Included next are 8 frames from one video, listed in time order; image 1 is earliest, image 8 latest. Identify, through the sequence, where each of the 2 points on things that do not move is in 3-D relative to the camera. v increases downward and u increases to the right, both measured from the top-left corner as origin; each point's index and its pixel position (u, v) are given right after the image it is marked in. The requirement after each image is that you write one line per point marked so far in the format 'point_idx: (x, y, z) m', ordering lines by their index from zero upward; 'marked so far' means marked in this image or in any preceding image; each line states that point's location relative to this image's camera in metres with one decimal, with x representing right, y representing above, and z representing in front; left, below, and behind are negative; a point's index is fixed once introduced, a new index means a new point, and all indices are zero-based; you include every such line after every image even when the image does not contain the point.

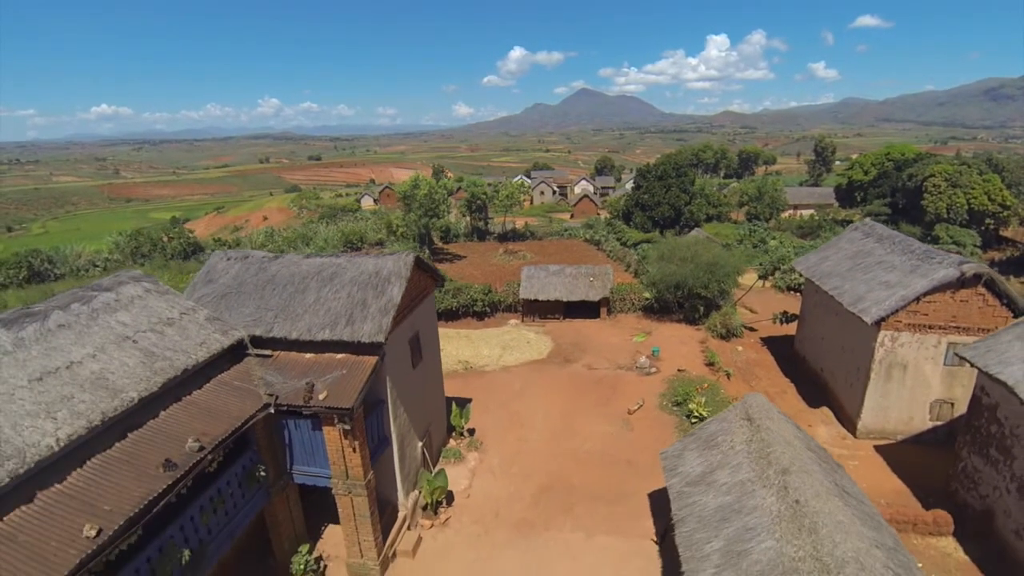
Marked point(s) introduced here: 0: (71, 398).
0: (-9.4, -2.3, +9.8) m
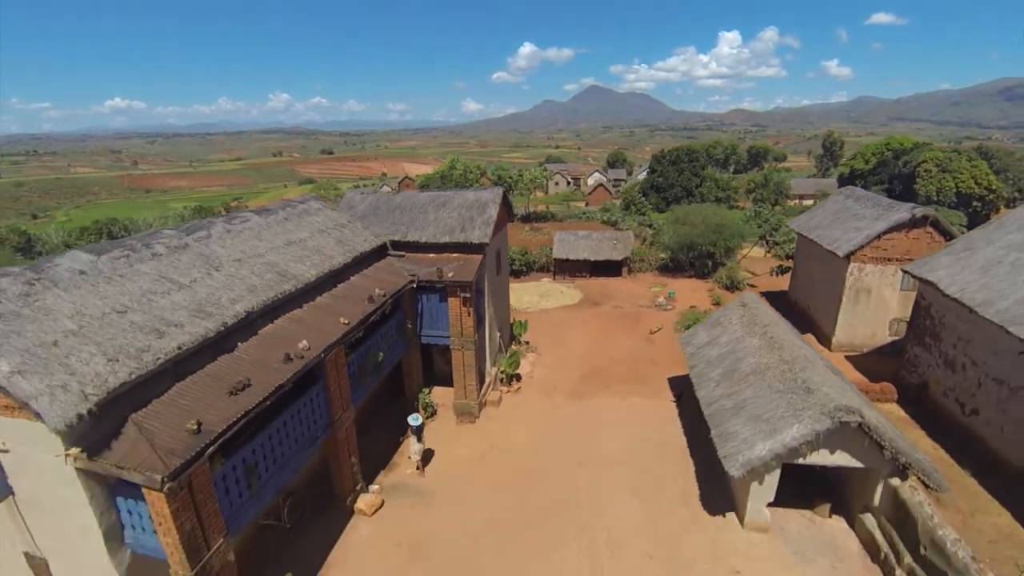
0: (-6.8, +1.1, +15.6) m
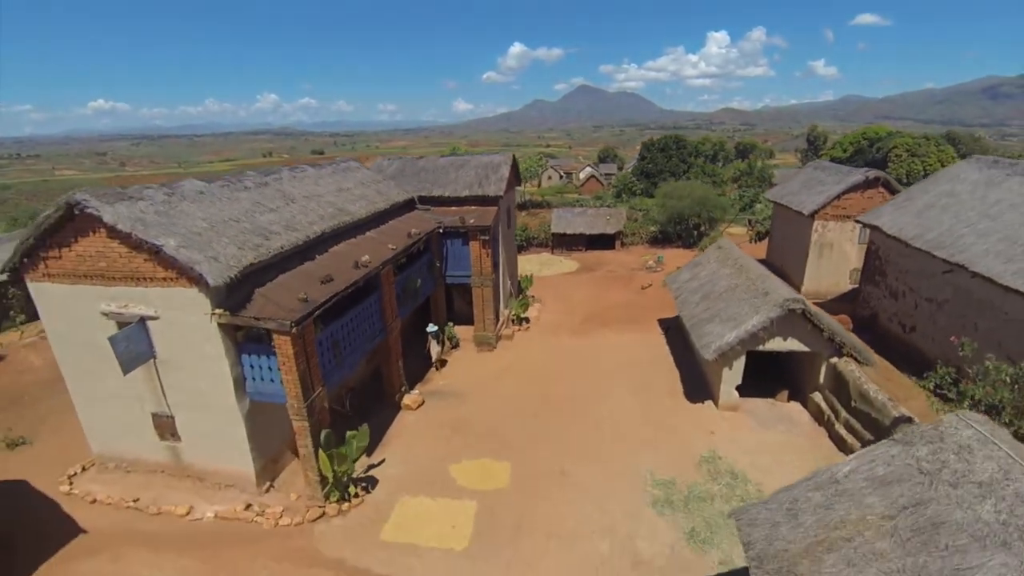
0: (-6.2, +3.6, +18.7) m
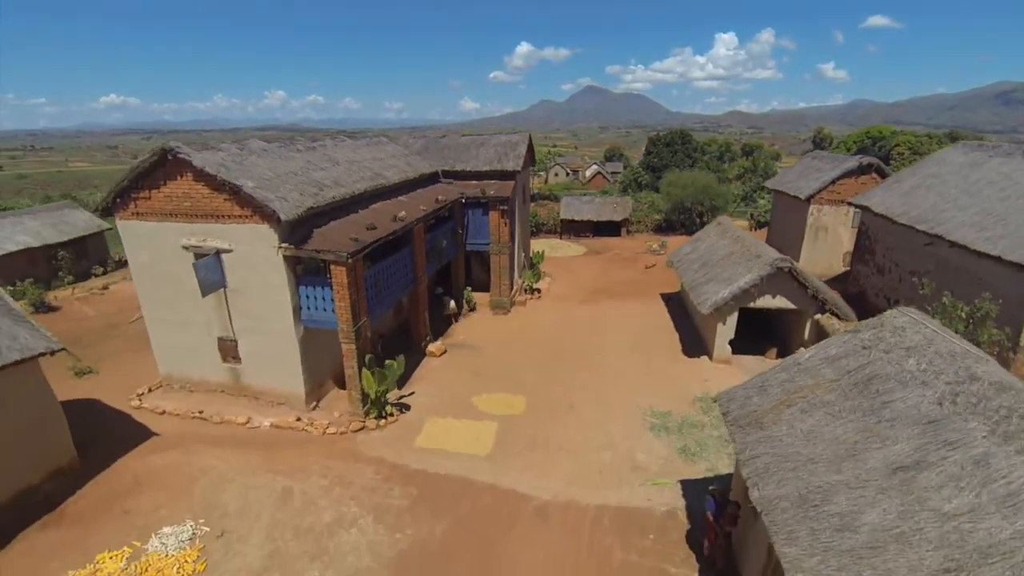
0: (-5.4, +5.4, +20.6) m
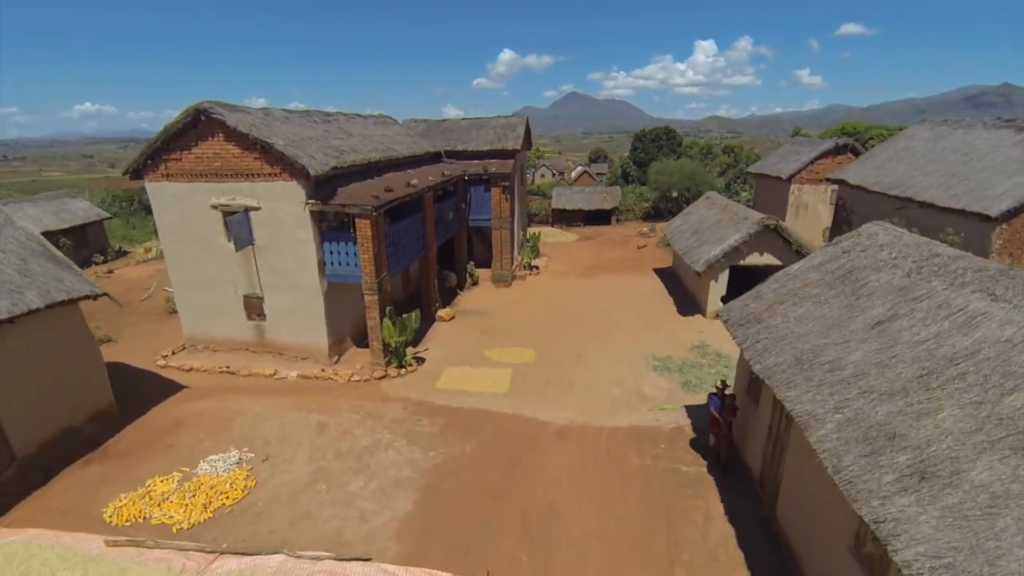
0: (-5.3, +6.8, +21.6) m
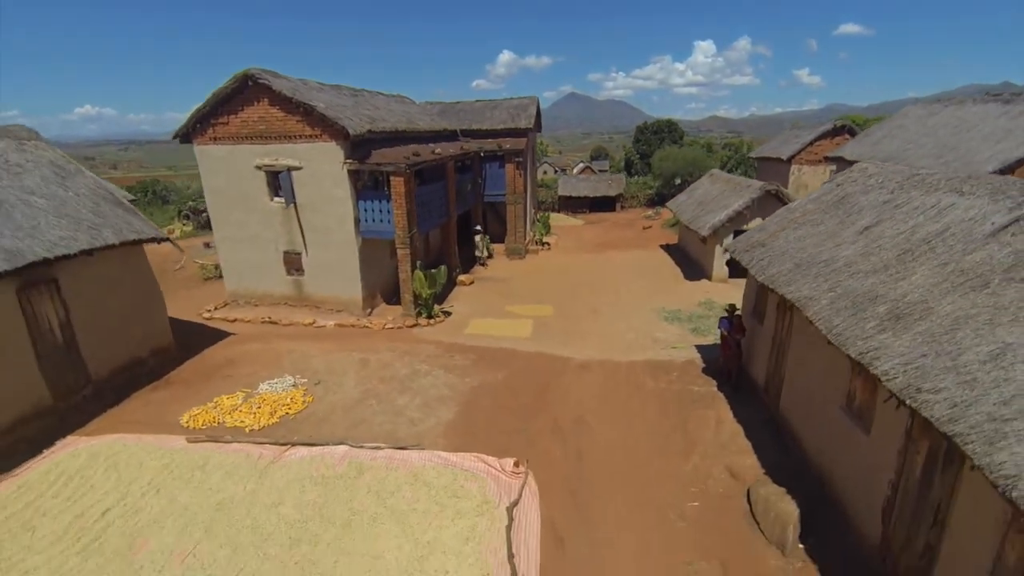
0: (-4.6, +8.3, +22.8) m
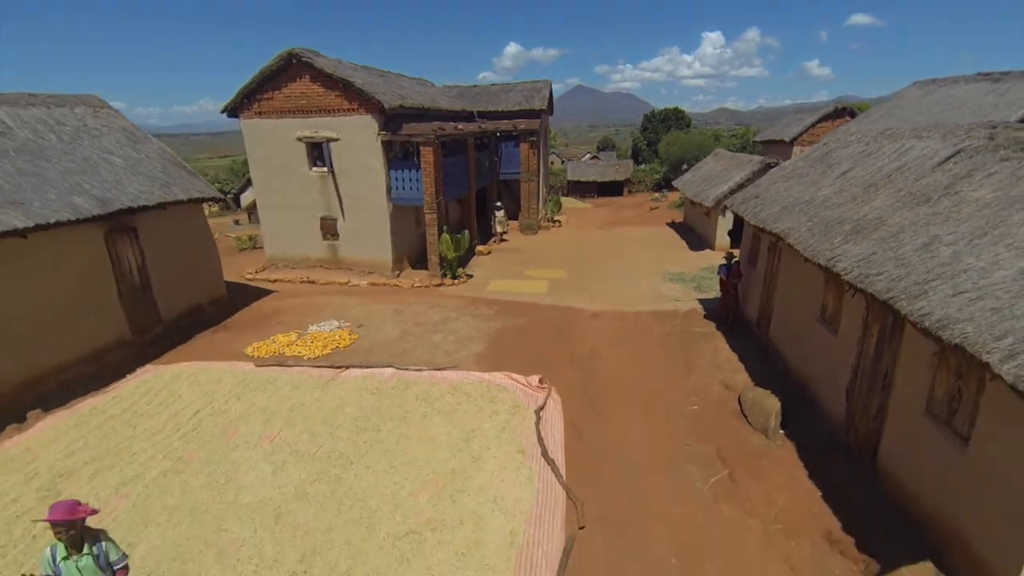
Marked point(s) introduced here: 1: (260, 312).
0: (-3.8, +9.9, +24.3) m
1: (-8.6, -0.8, +15.9) m
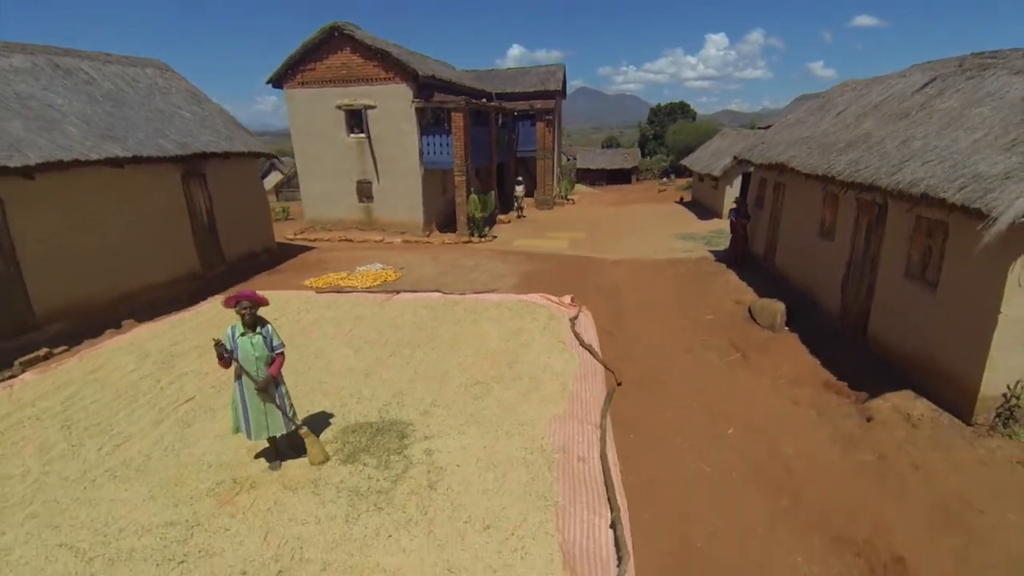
0: (-2.8, +11.7, +25.8) m
1: (-7.7, +1.0, +17.4) m
